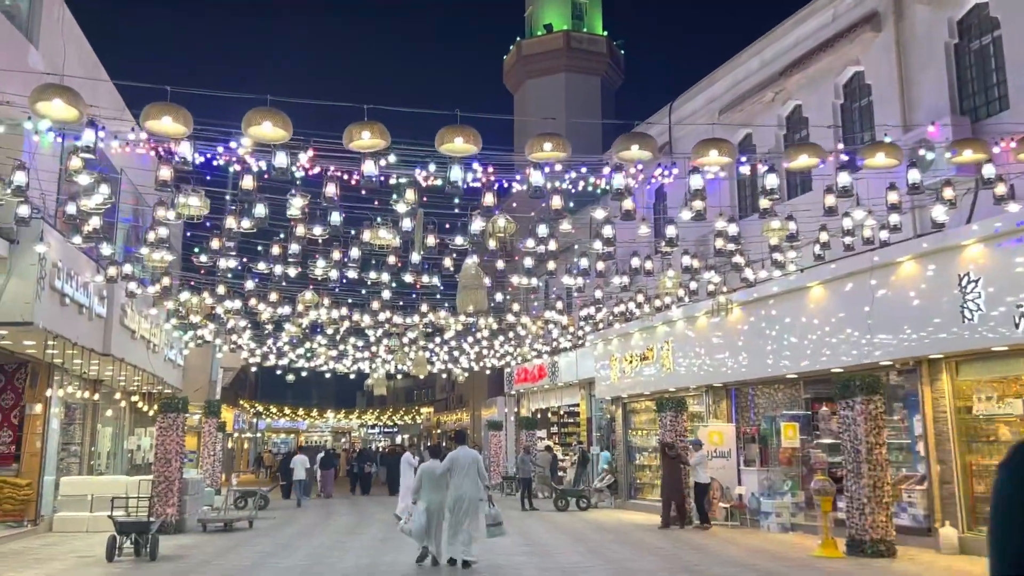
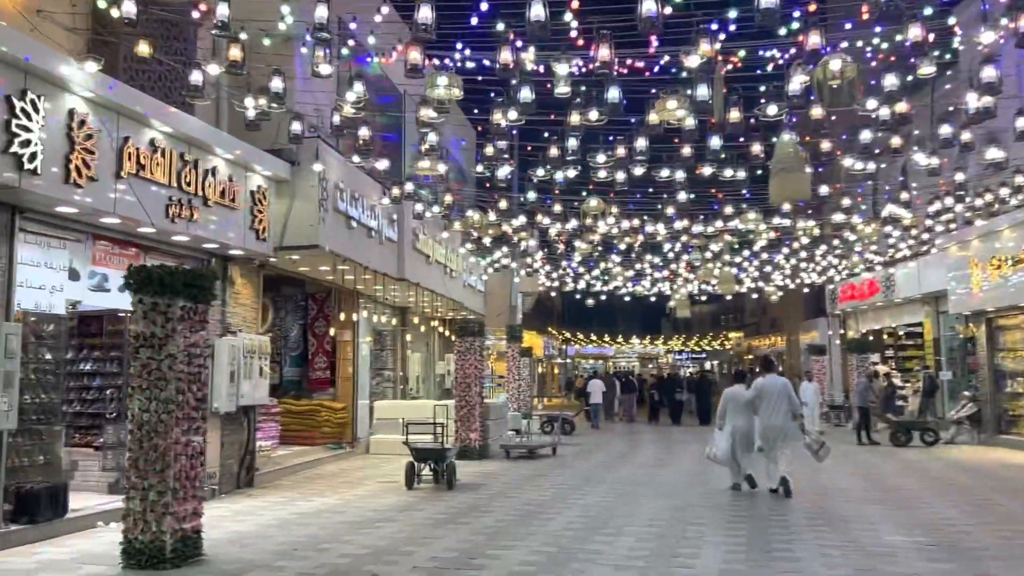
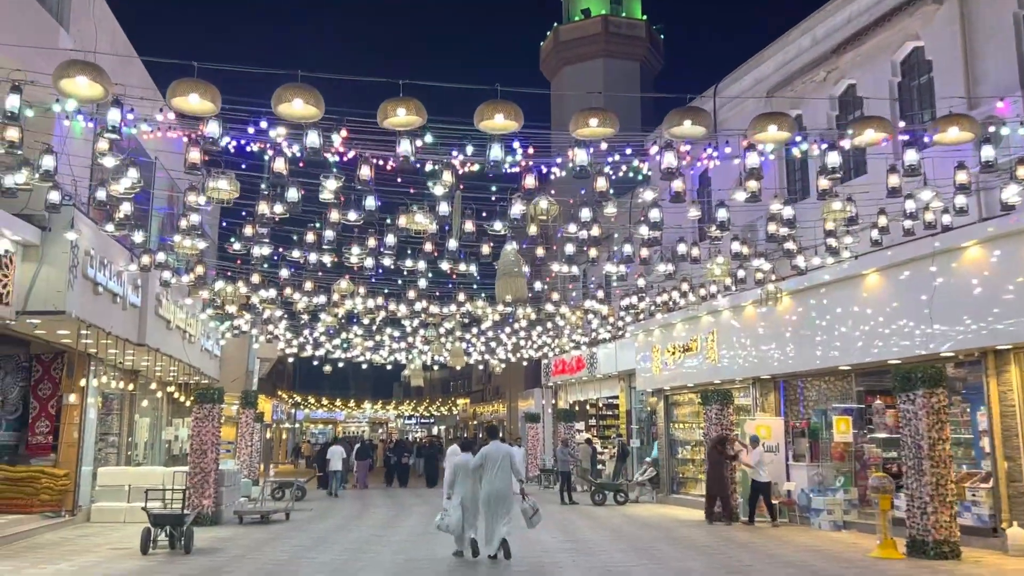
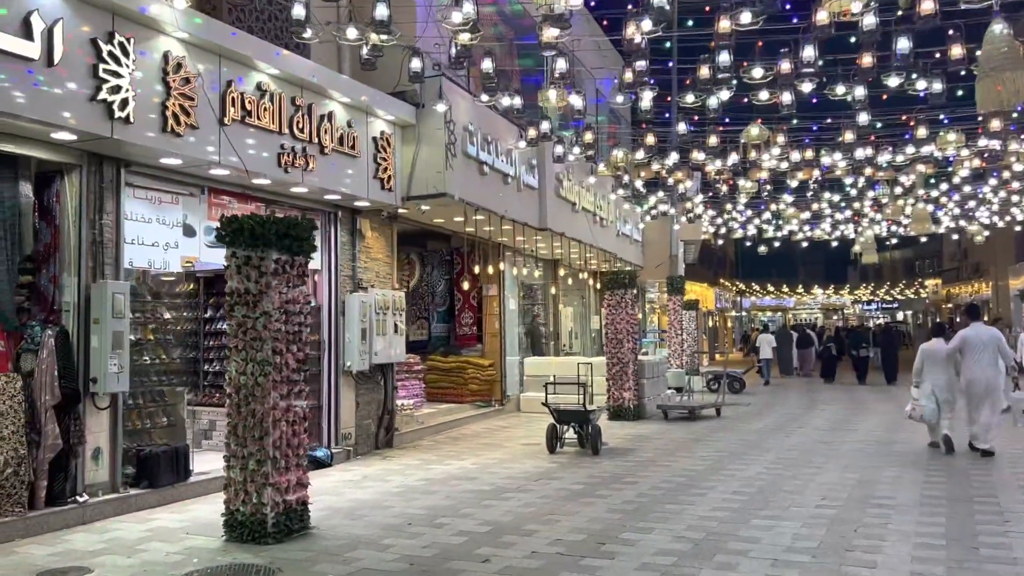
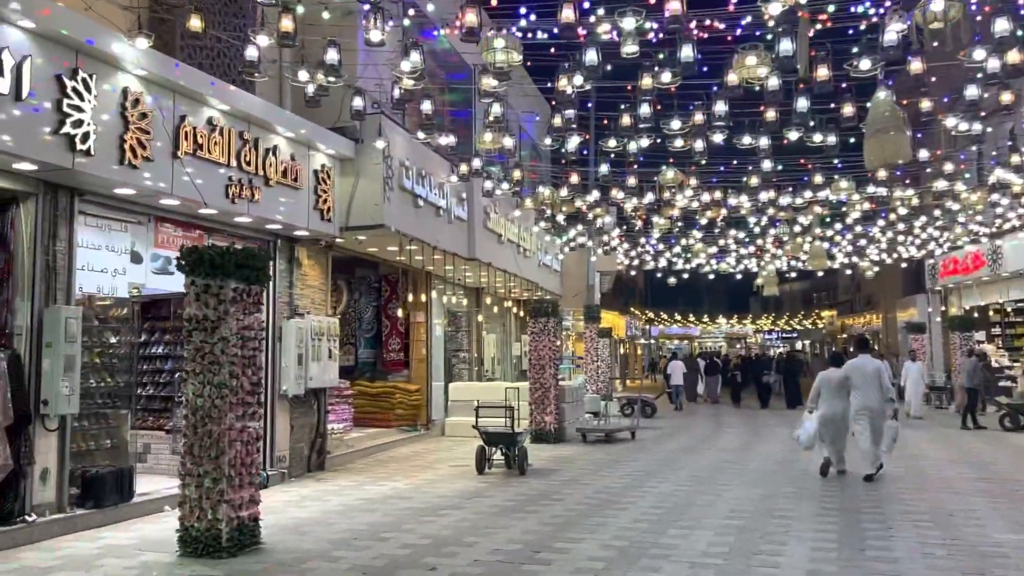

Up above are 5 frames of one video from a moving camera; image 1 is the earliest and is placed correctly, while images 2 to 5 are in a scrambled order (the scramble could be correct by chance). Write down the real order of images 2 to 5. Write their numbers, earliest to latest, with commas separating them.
3, 2, 5, 4
